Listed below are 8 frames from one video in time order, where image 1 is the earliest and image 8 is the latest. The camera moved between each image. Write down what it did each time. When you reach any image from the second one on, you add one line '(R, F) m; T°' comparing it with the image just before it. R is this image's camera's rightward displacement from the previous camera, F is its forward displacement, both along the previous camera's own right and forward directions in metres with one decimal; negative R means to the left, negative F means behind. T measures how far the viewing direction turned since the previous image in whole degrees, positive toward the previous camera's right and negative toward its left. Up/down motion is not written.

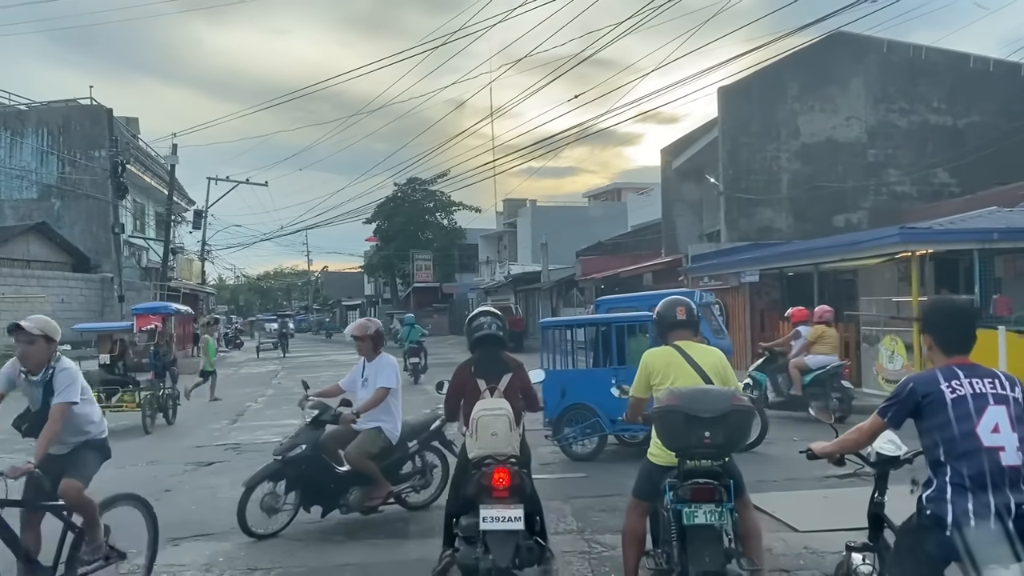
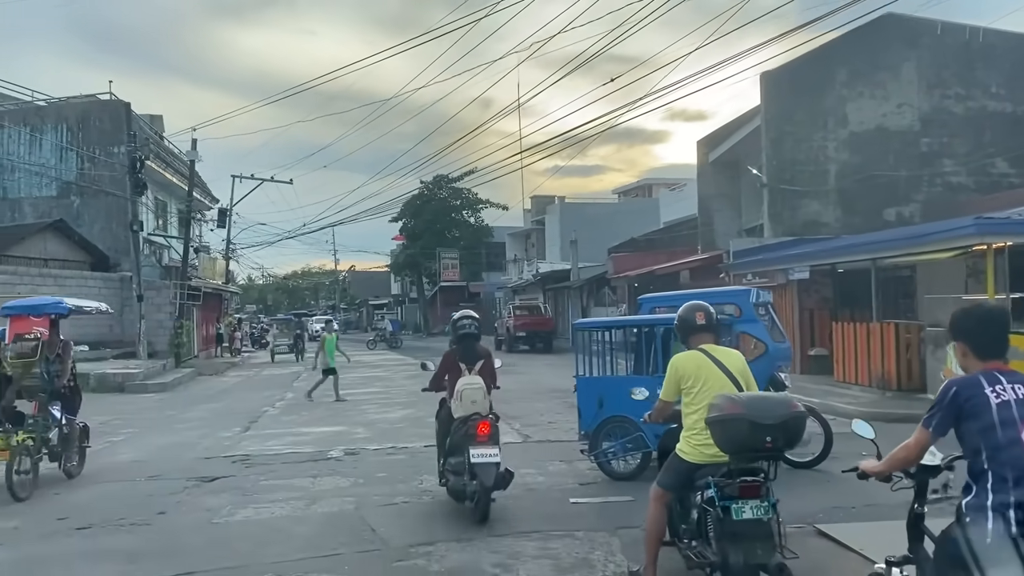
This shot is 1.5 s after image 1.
(-0.1, +1.1) m; -2°
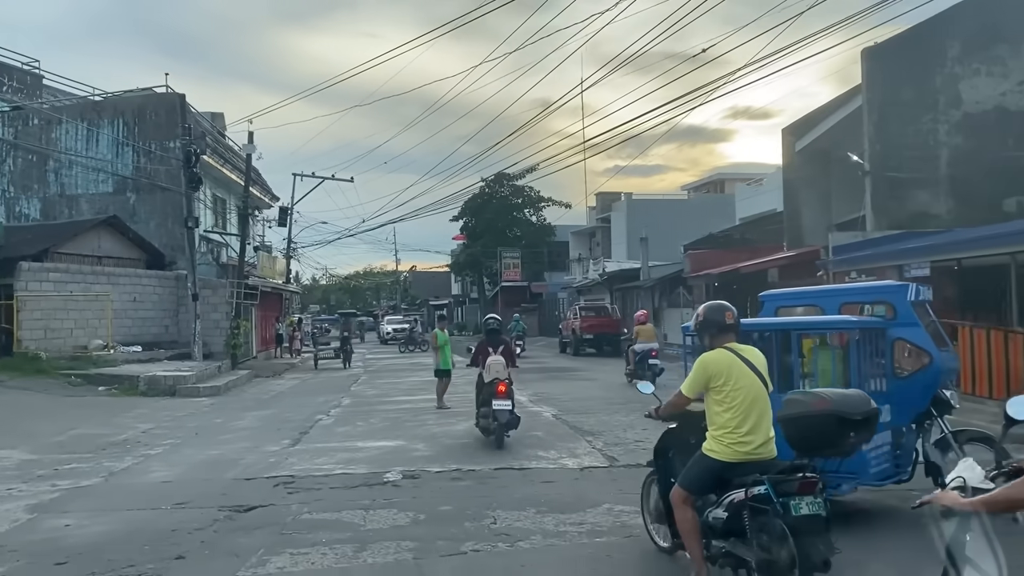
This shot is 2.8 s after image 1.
(-0.3, +1.7) m; -4°
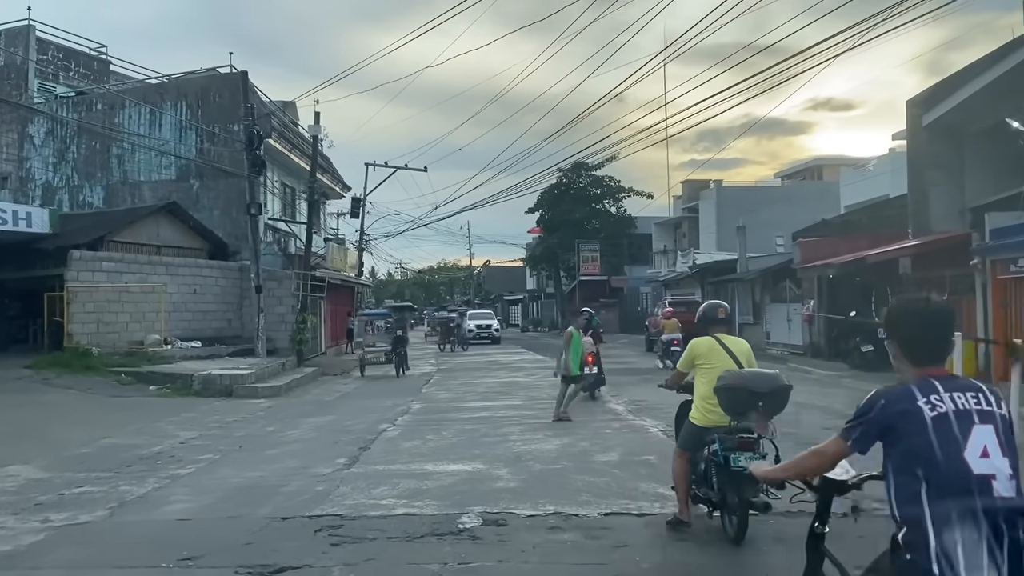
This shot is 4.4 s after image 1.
(-0.4, +2.4) m; -5°
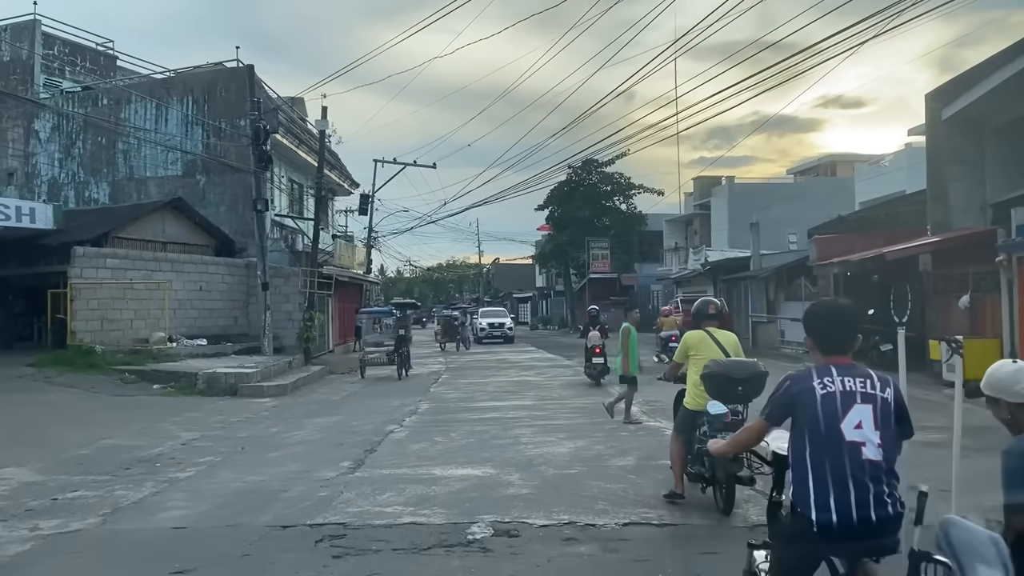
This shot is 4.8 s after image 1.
(0.0, +0.4) m; -1°
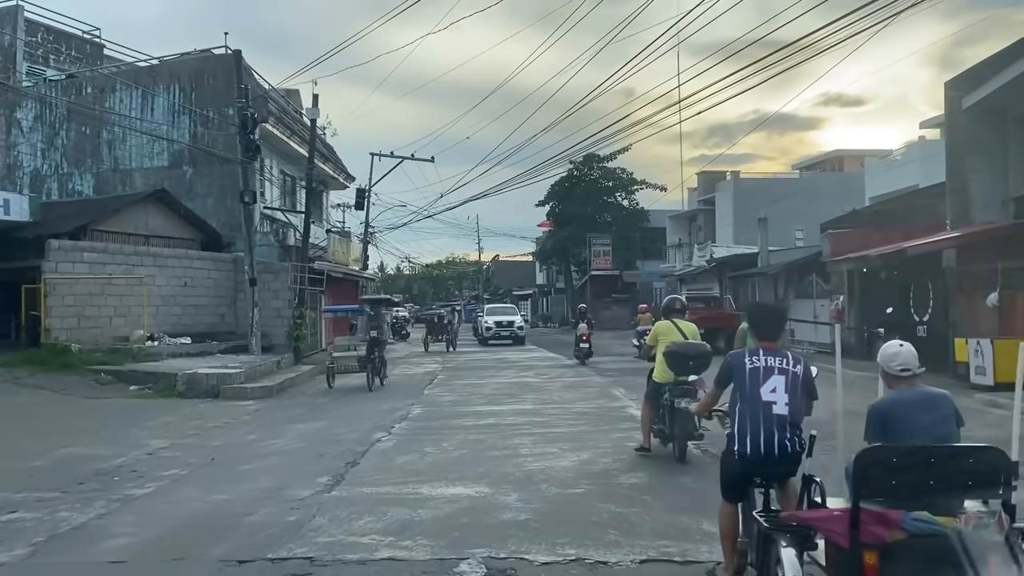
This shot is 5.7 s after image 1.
(0.0, +1.1) m; 0°
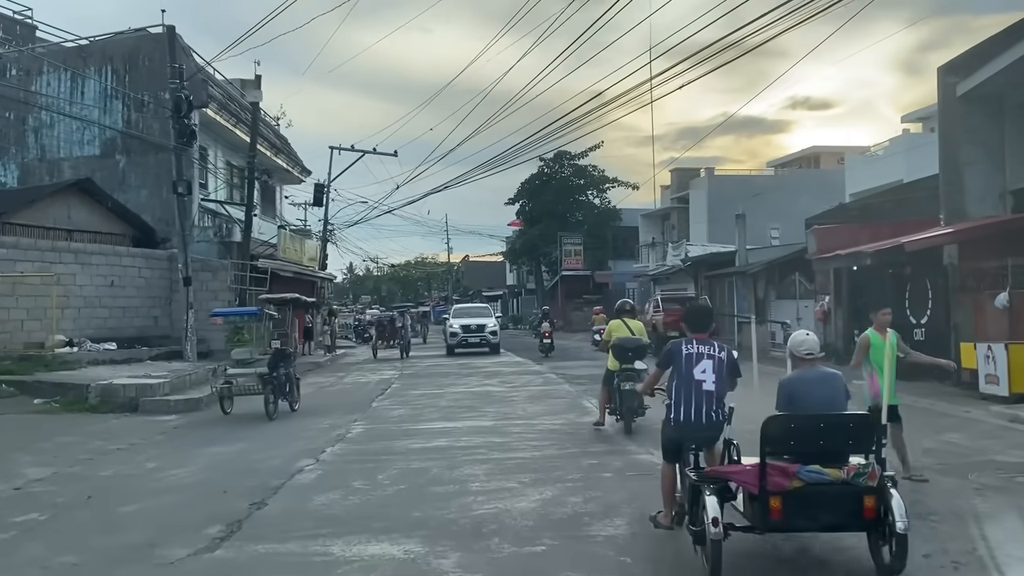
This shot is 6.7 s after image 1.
(+0.2, +1.9) m; +2°
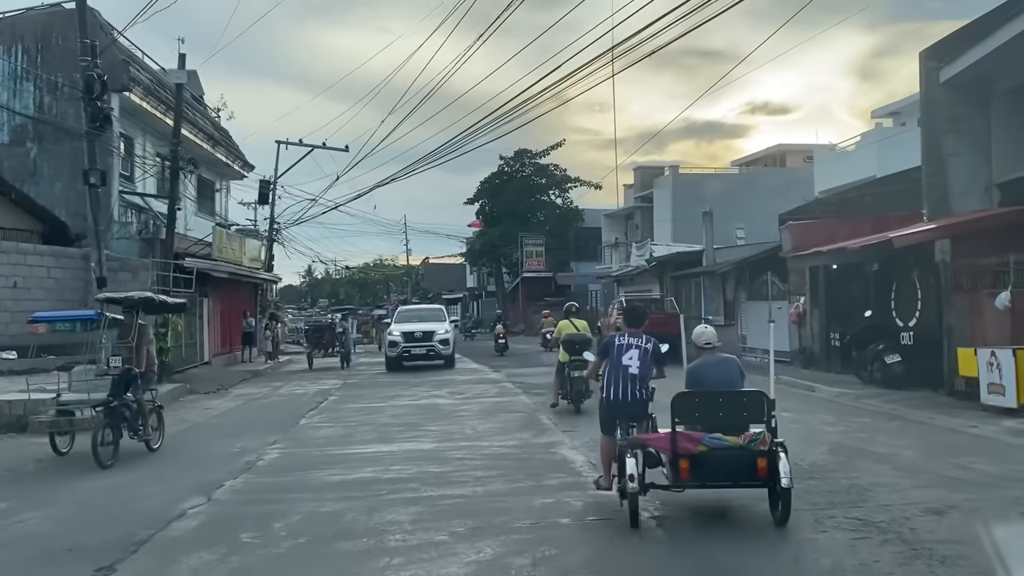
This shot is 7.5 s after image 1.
(+0.2, +1.8) m; +2°
